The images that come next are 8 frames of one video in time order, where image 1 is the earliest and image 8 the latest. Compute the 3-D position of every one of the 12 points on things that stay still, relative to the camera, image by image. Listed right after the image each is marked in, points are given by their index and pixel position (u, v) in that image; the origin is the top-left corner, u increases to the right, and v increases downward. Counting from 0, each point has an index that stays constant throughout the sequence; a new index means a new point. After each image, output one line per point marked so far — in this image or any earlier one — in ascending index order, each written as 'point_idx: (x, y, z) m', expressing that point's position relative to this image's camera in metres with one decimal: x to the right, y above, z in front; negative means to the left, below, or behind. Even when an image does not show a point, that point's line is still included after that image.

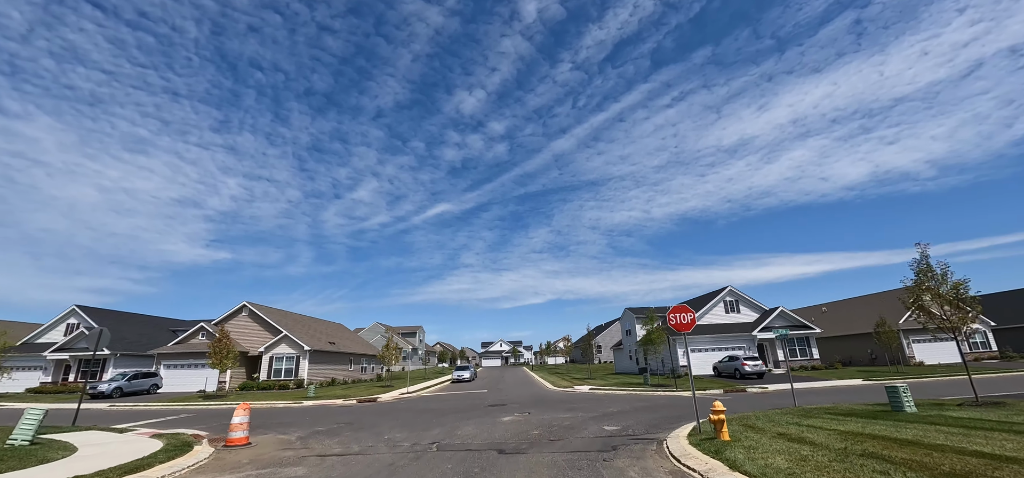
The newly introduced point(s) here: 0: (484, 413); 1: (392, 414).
0: (-1.1, -6.9, +16.9) m
1: (-4.9, -7.1, +17.2) m
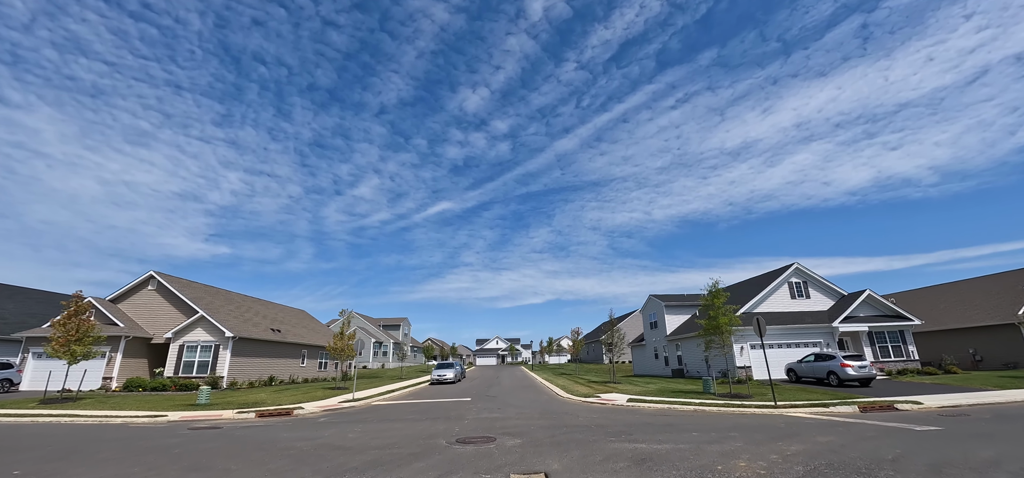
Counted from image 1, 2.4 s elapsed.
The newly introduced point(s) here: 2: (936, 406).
0: (-1.3, -3.8, +7.1) m
1: (-5.0, -3.9, +7.4) m
2: (+14.6, -5.6, +14.8) m
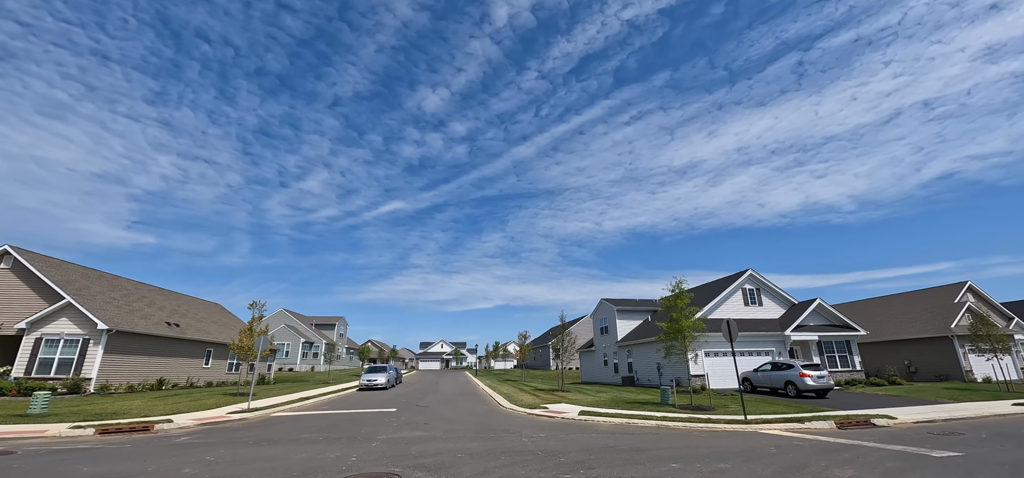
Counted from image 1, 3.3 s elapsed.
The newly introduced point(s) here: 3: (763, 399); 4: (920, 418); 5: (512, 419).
0: (-2.3, -2.9, +4.0) m
1: (-6.0, -2.9, +3.9) m
2: (+12.5, -5.6, +13.4) m
3: (+10.8, -6.9, +18.5) m
4: (+13.2, -5.7, +13.9) m
5: (0.0, -6.0, +14.3) m
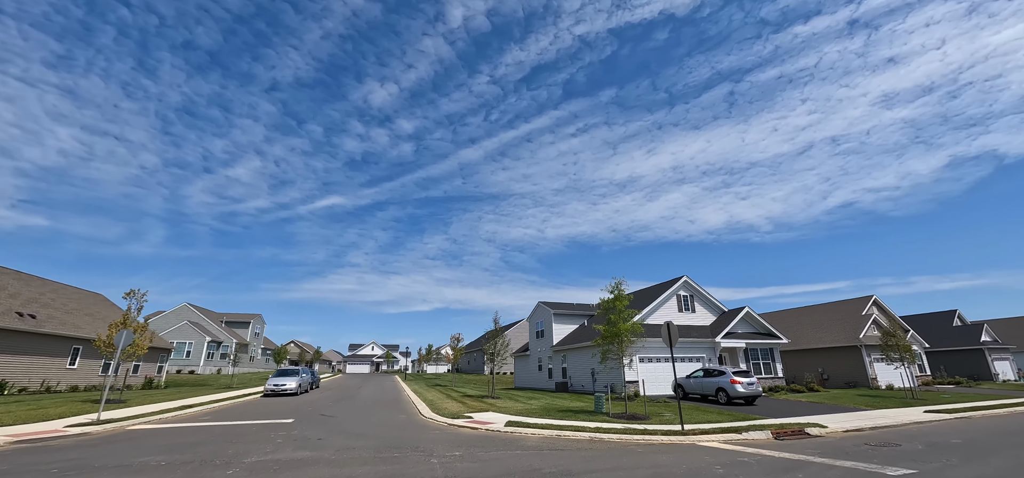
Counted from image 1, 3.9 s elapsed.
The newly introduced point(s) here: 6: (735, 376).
0: (-3.1, -2.3, +1.9) m
1: (-6.9, -2.0, +1.3) m
2: (+10.1, -5.8, +13.2) m
3: (+7.7, -7.0, +17.9) m
4: (+10.7, -5.9, +13.7) m
5: (-2.4, -5.5, +12.4) m
6: (+10.2, -6.3, +19.7) m
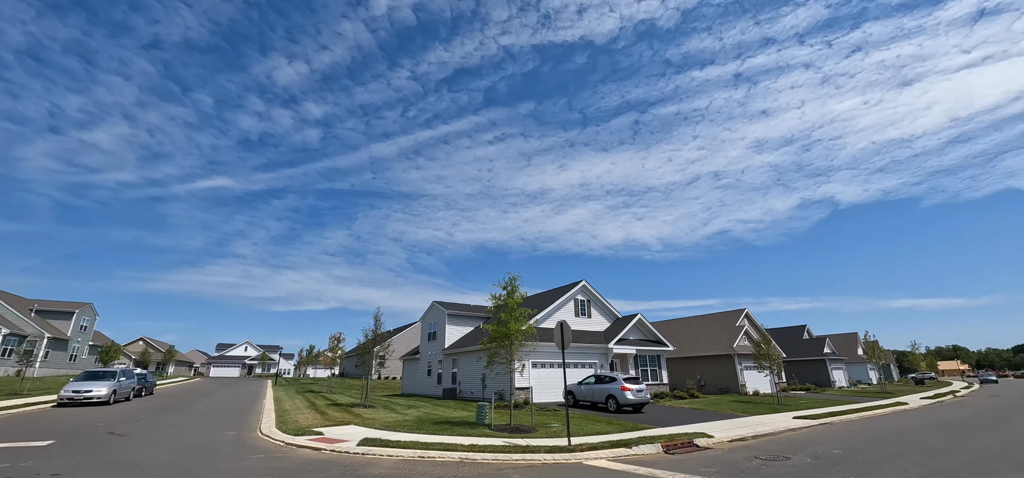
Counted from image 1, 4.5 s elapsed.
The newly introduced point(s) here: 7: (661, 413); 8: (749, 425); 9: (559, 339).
0: (-4.0, -1.3, -1.1) m
1: (-7.5, -0.8, -2.4) m
2: (+6.3, -5.9, +12.6) m
3: (+2.9, -6.9, +16.7) m
4: (+6.8, -6.1, +13.2) m
5: (-5.7, -4.7, +9.2) m
6: (+5.0, -6.4, +19.0) m
7: (+6.9, -8.0, +19.9) m
8: (+8.5, -6.7, +15.5) m
9: (+1.3, -2.8, +12.1) m
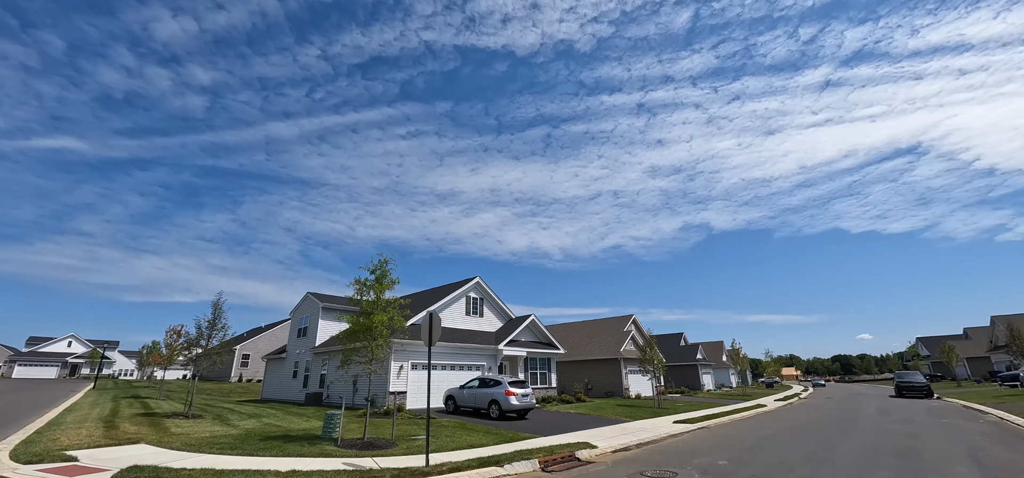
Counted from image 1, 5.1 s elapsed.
0: (-4.2, -0.3, -4.0) m
1: (-7.2, +0.5, -6.1) m
2: (+2.6, -5.6, +11.4) m
3: (-1.7, -6.4, +14.7) m
4: (+2.9, -5.8, +12.1) m
5: (-8.3, -3.5, +5.6) m
6: (-0.1, -6.0, +17.4) m
7: (+1.5, -7.8, +18.6) m
8: (+4.1, -6.6, +14.7) m
9: (-1.9, -2.2, +9.9) m
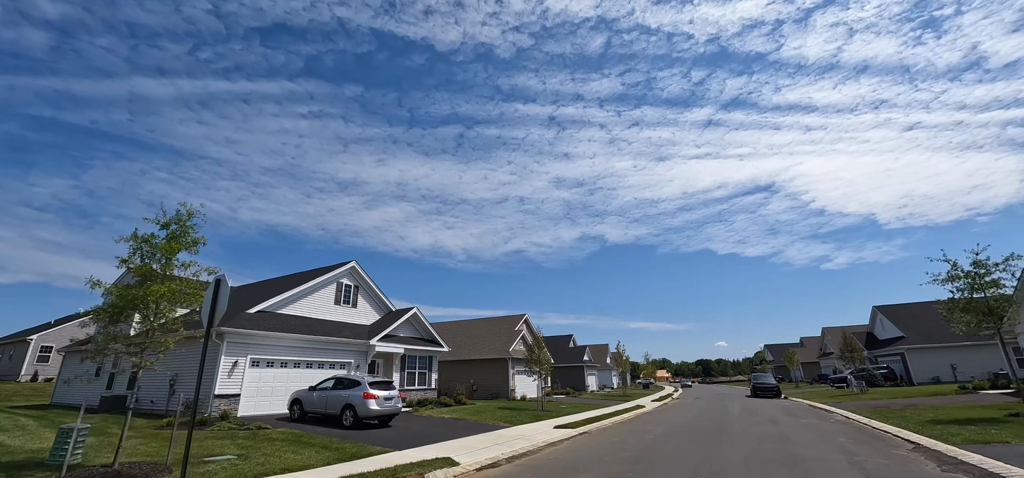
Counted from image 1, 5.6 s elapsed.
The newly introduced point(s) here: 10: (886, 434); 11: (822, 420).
0: (-3.6, +0.8, -7.2) m
1: (-6.0, +1.8, -9.9) m
2: (-0.8, -5.0, +9.3) m
3: (-5.8, -5.3, +11.6) m
4: (-0.6, -5.2, +10.1) m
5: (-9.9, -2.0, +1.3) m
6: (-4.7, -5.1, +14.6) m
7: (-3.7, -7.0, +16.1) m
8: (-0.1, -6.0, +12.8) m
9: (-4.6, -1.2, +6.9) m
10: (+9.9, -5.2, +11.5) m
11: (+11.5, -6.7, +16.0) m
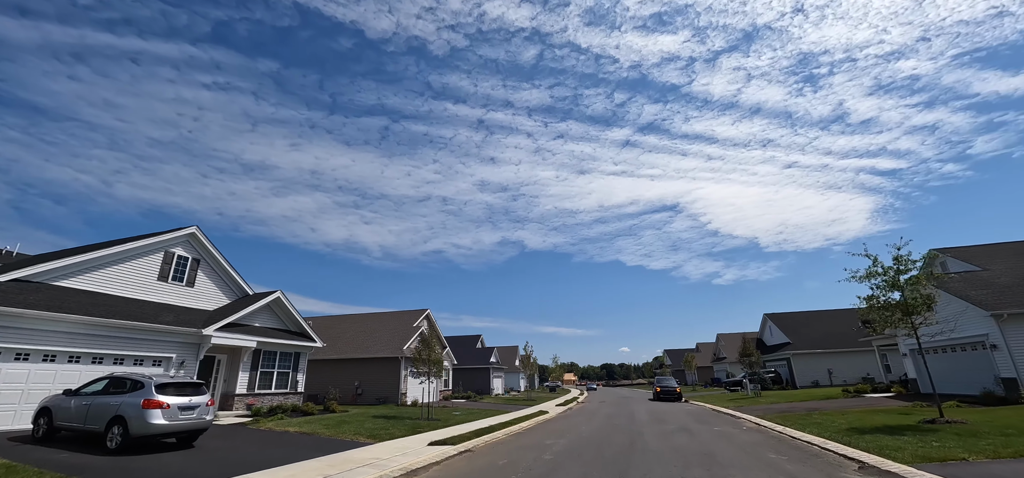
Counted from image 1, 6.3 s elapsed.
0: (-2.6, +2.1, -10.9) m
1: (-4.5, +3.3, -14.0) m
2: (-3.3, -3.8, +5.8) m
3: (-8.6, -3.8, +7.1) m
4: (-3.3, -4.0, +6.5) m
5: (-10.6, -0.2, -3.8) m
6: (-8.1, -3.6, +10.2) m
7: (-7.5, -5.6, +11.8) m
8: (-3.3, -4.9, +9.3) m
9: (-6.3, +0.2, +2.7) m
10: (+6.8, -4.7, +9.8) m
11: (+7.4, -6.4, +14.5) m
